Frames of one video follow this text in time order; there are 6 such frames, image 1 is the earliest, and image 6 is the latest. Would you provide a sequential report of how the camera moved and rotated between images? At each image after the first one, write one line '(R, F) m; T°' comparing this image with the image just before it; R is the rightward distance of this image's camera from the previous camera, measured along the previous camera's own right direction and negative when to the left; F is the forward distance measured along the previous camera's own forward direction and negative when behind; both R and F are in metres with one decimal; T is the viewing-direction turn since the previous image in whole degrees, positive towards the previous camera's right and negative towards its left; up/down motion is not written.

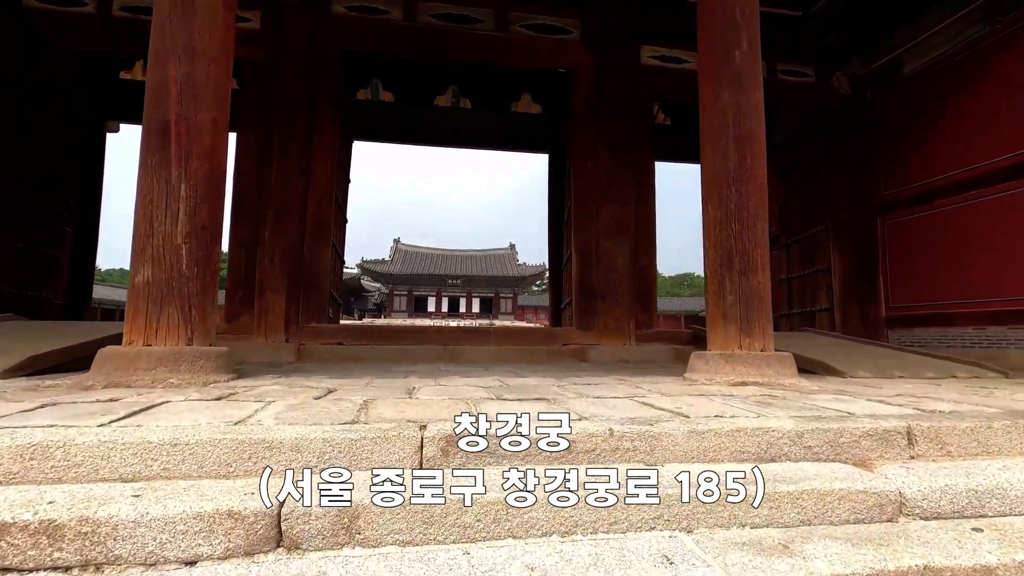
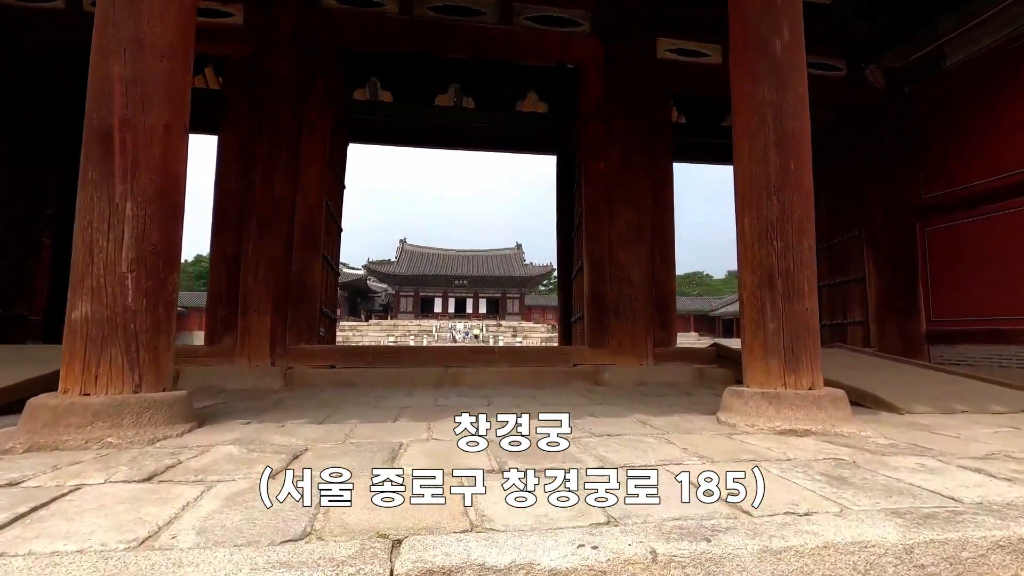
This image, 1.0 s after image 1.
(0.0, +0.3) m; -1°
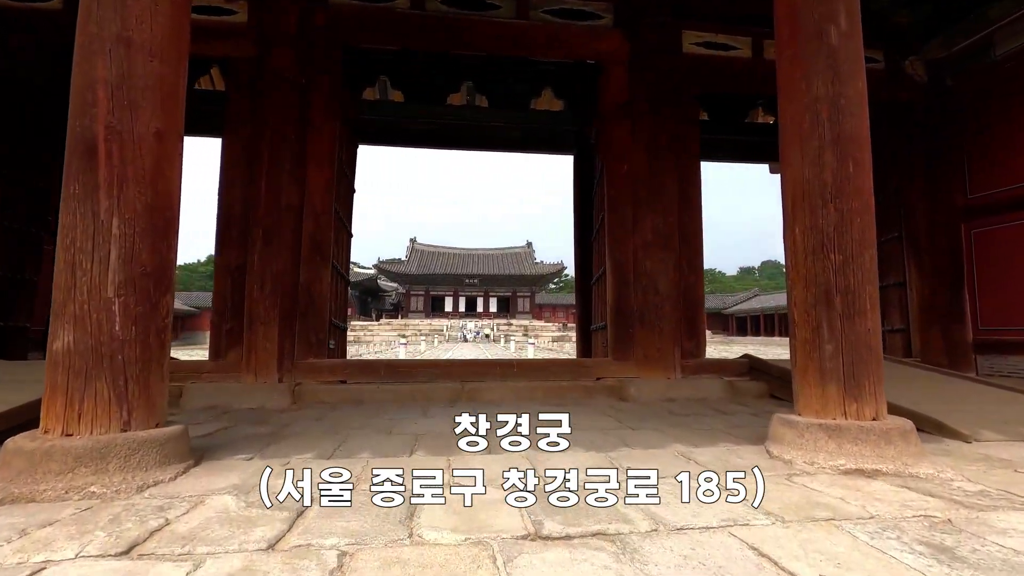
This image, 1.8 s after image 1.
(-0.1, +0.2) m; -1°
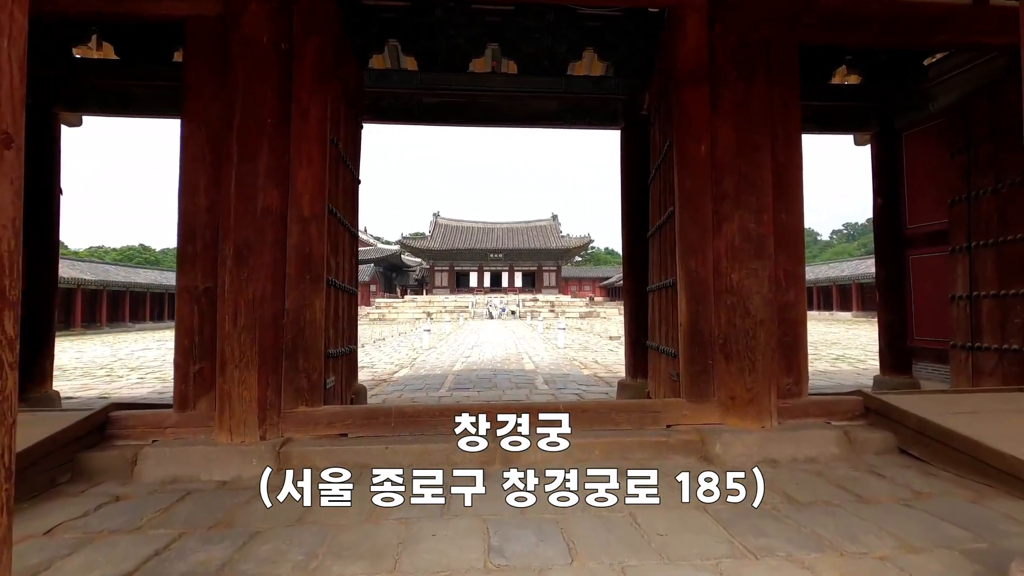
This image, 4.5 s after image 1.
(-0.1, +0.8) m; -3°
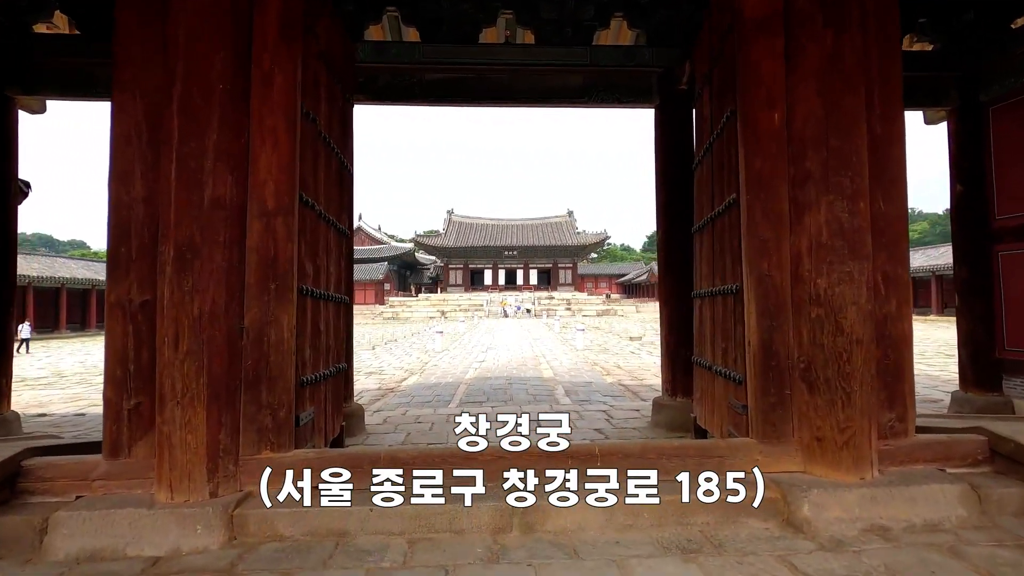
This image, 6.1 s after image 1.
(0.0, +0.6) m; -2°
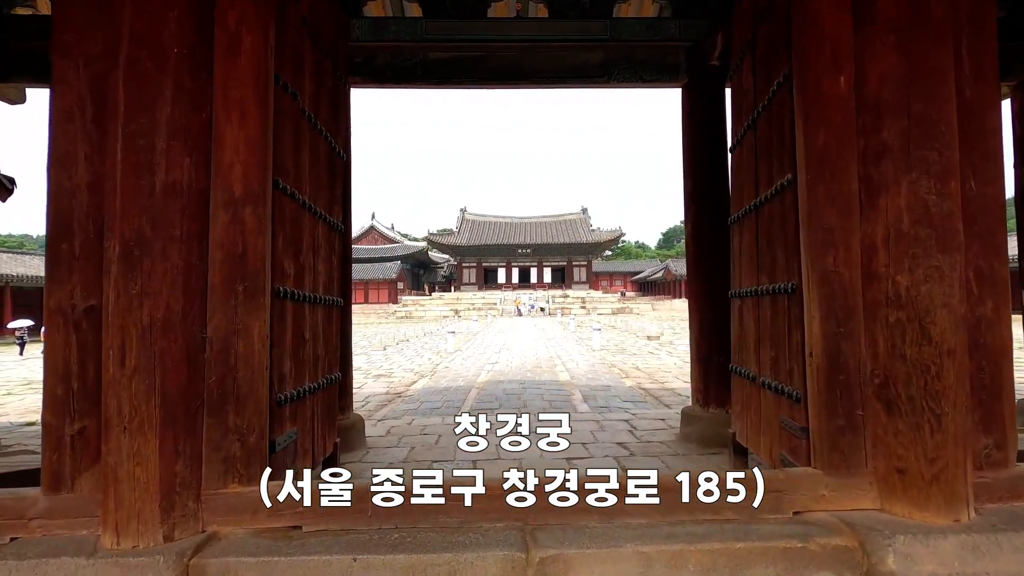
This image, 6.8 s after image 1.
(0.0, +0.3) m; -2°
